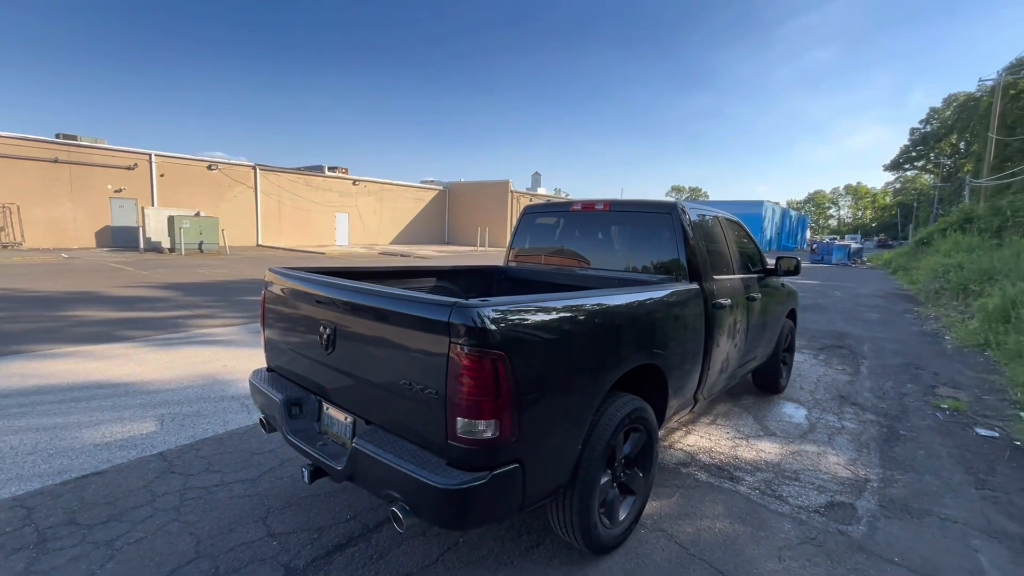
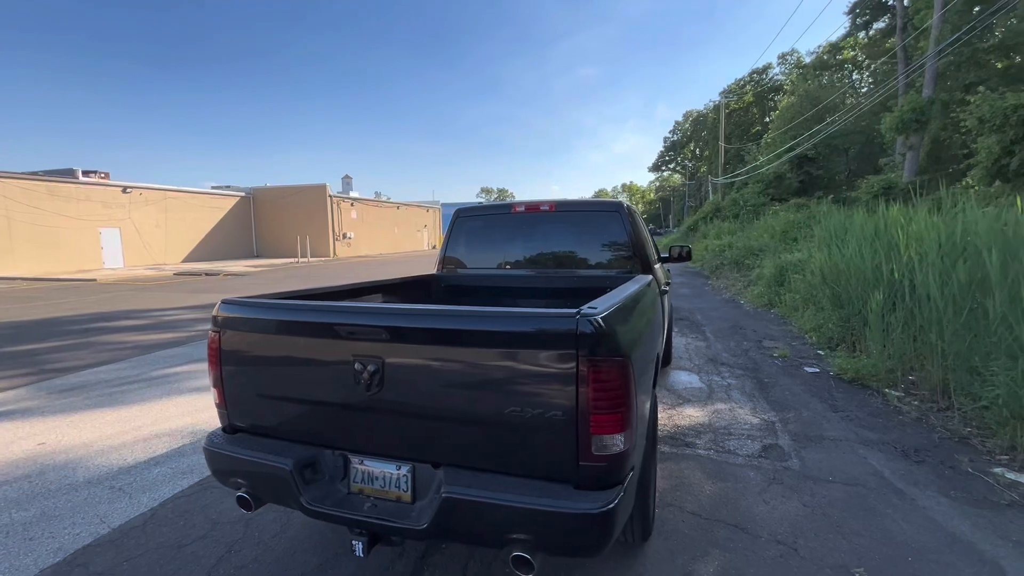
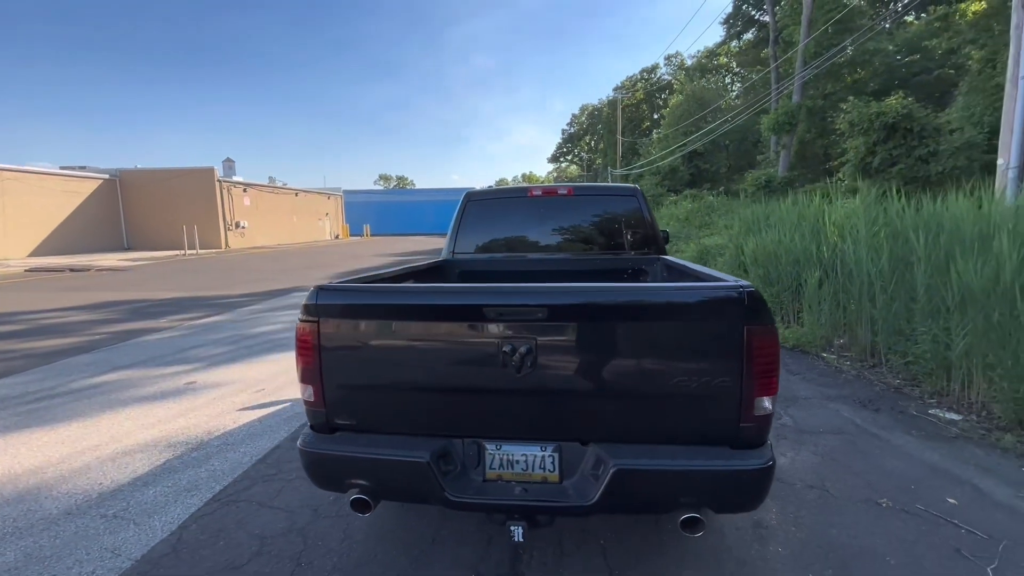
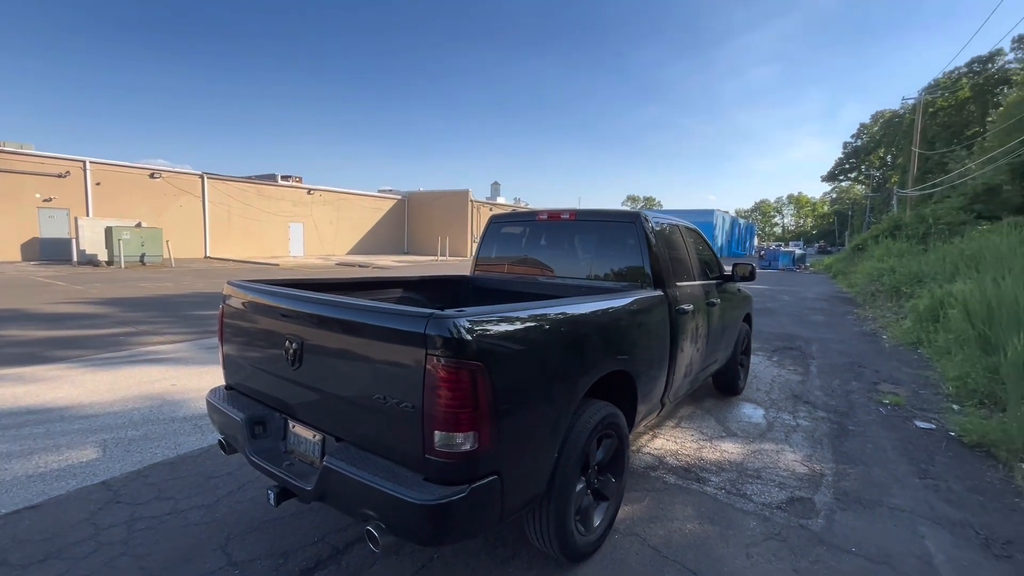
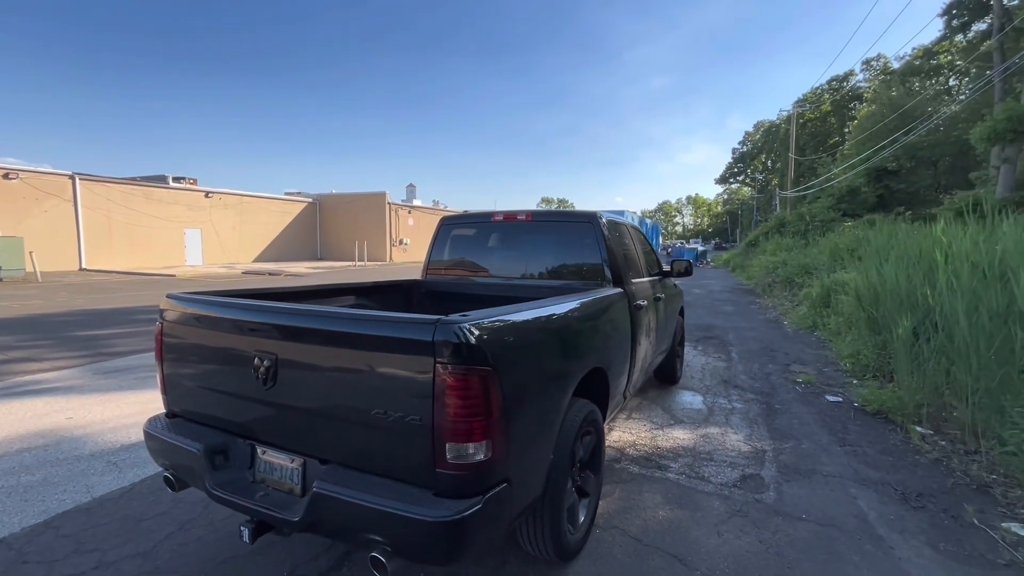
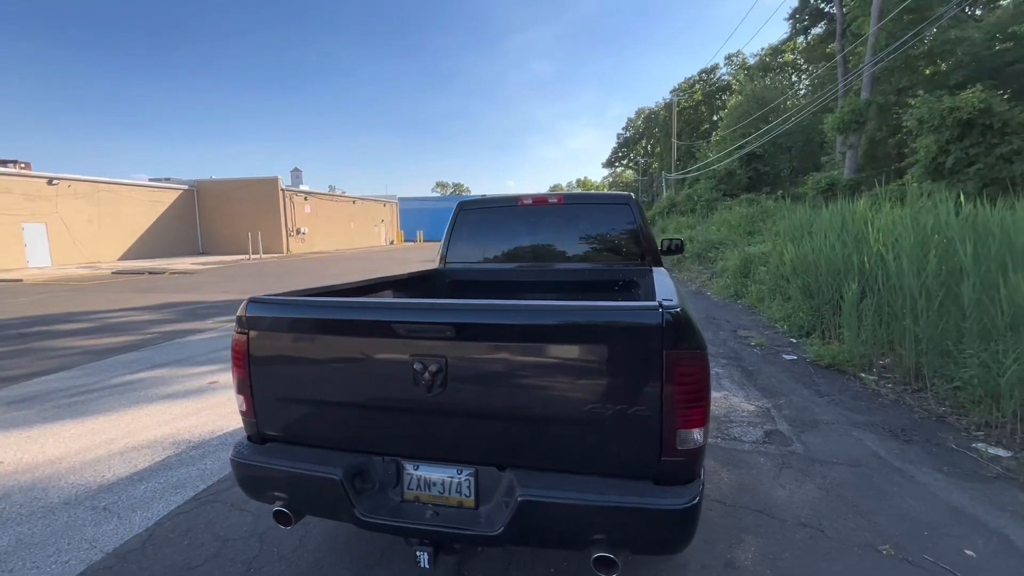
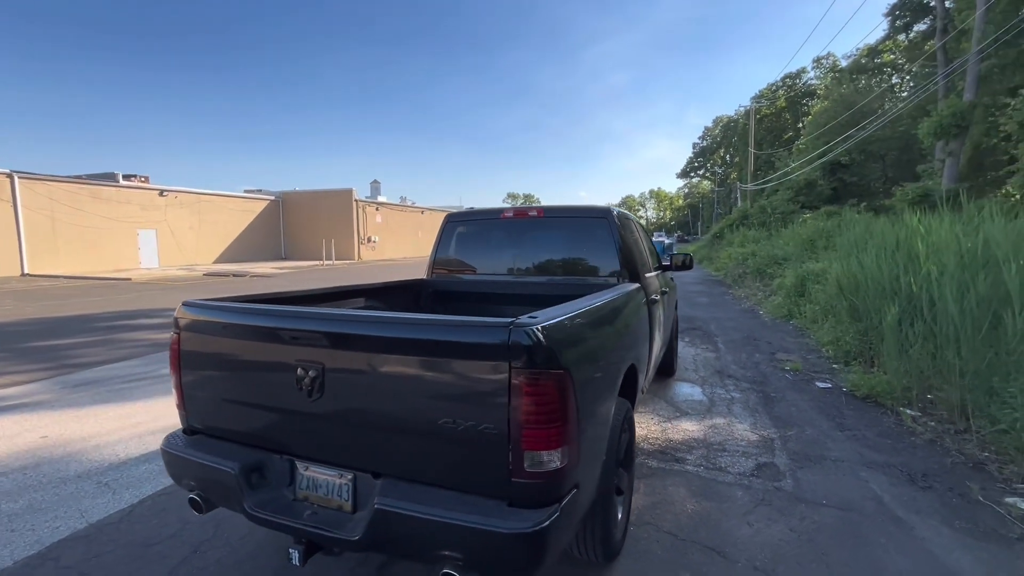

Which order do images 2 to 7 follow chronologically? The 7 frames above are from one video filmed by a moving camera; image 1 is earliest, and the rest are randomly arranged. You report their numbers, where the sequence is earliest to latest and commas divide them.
4, 5, 7, 2, 6, 3
